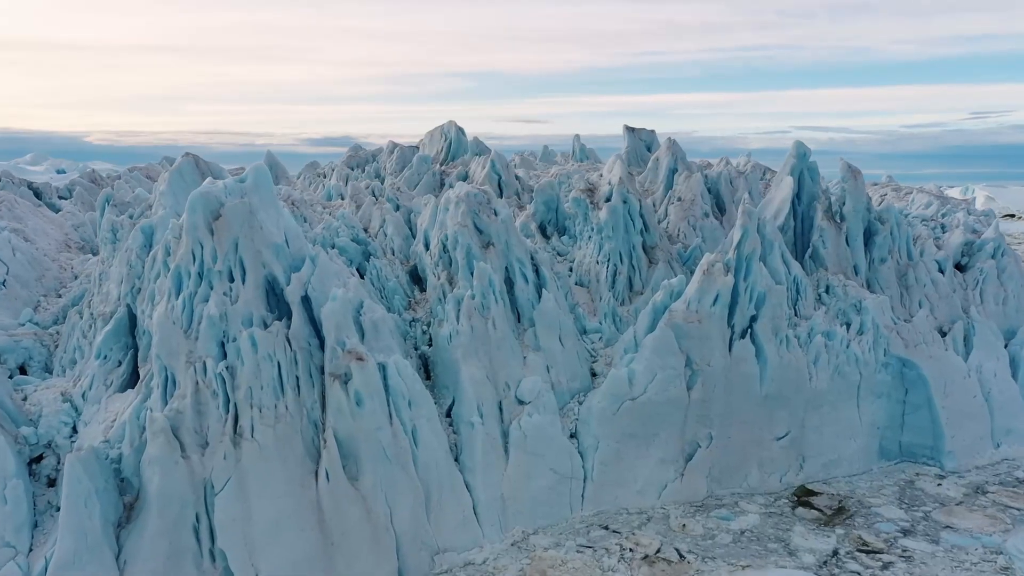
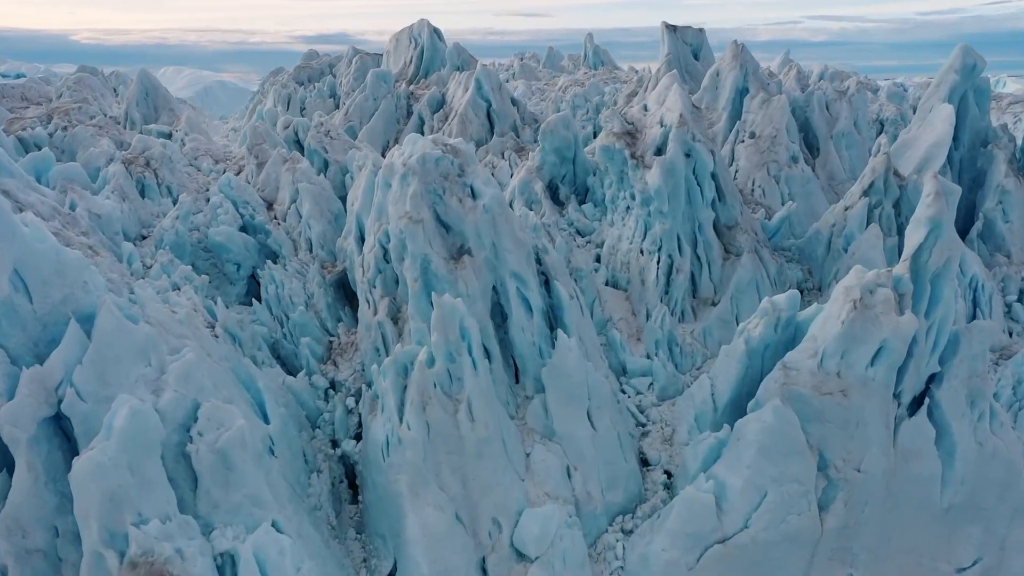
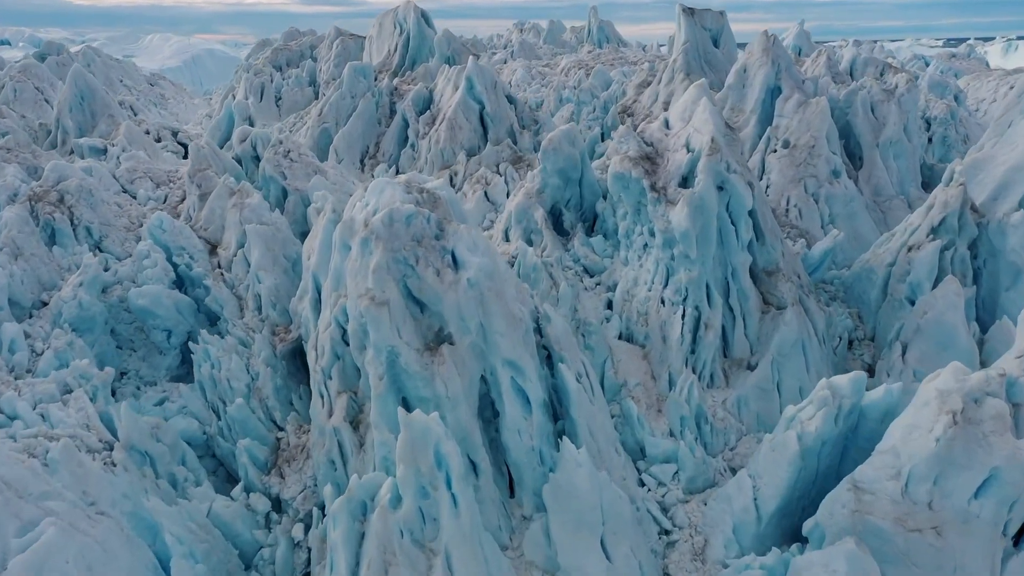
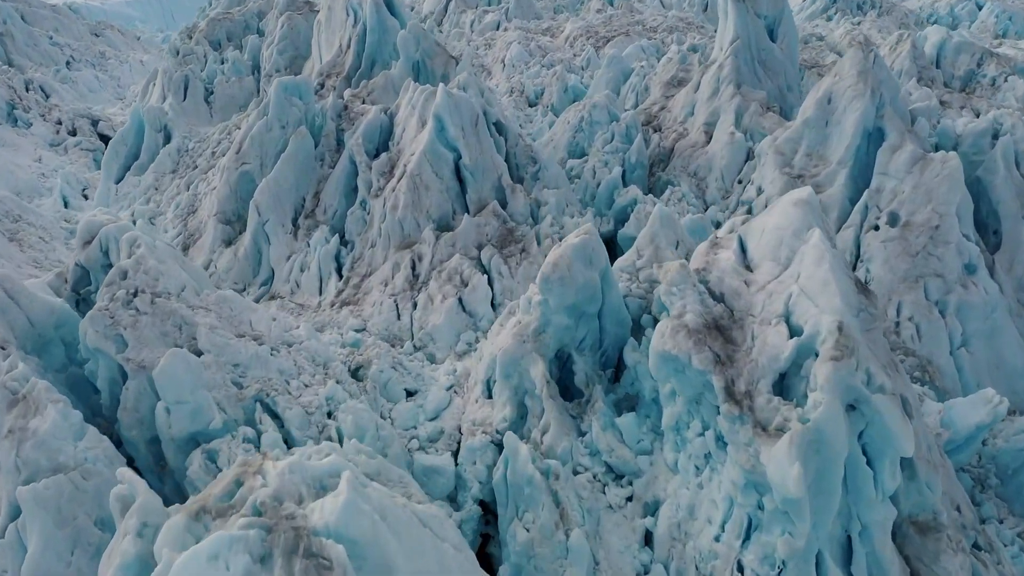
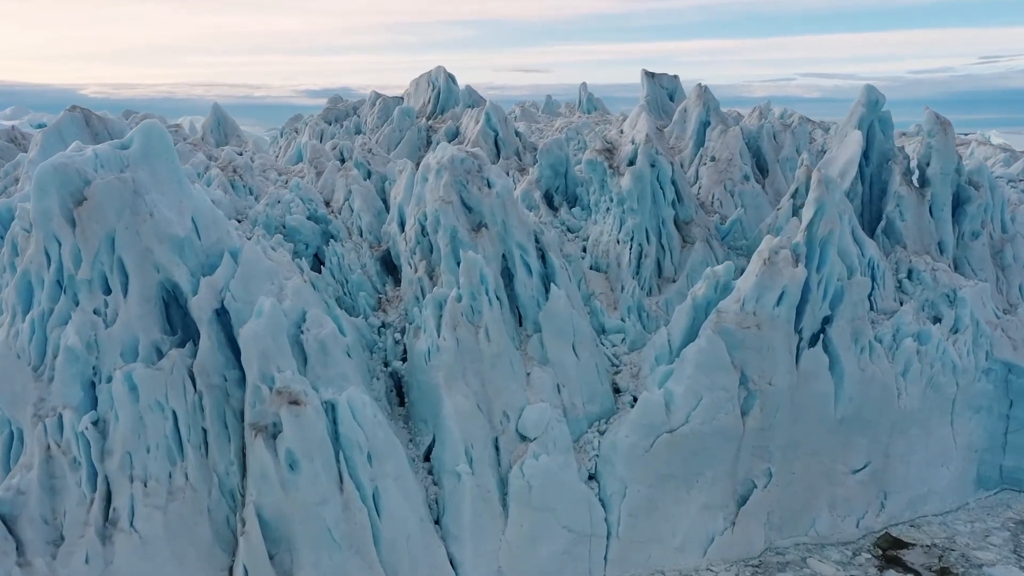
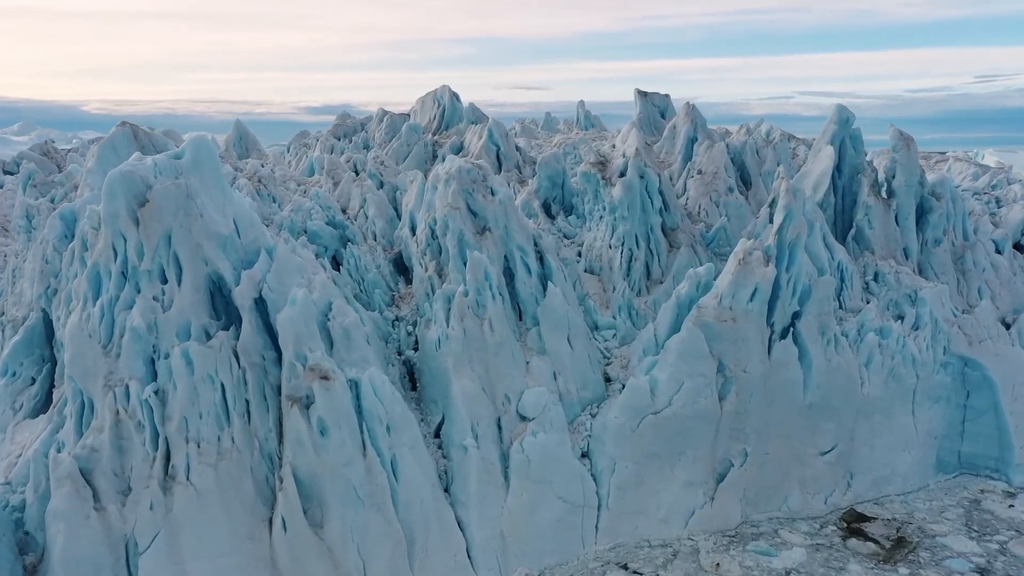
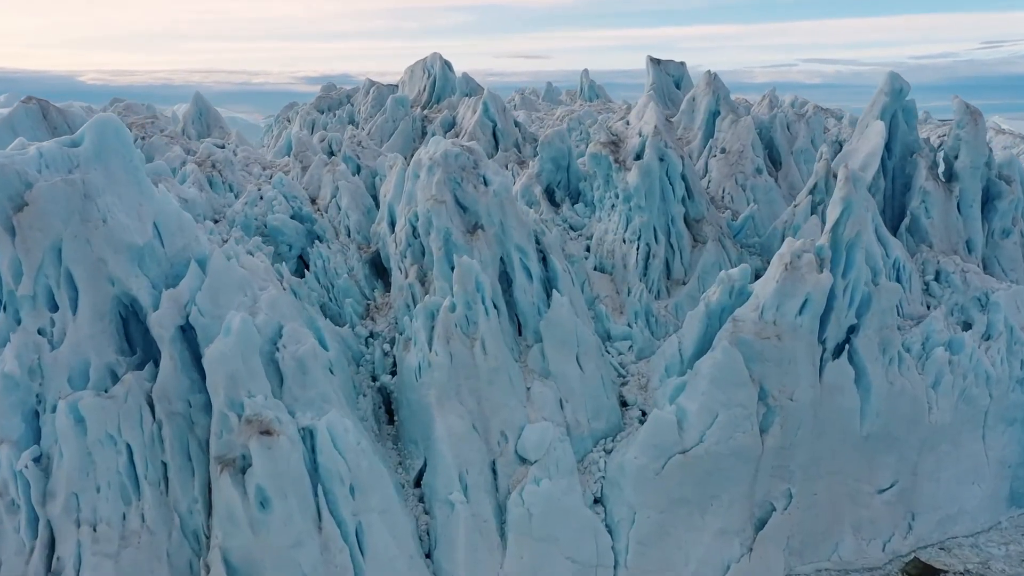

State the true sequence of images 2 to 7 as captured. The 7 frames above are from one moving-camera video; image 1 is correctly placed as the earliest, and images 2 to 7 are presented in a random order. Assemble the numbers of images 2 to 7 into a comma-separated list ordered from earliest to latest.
6, 5, 7, 2, 3, 4
